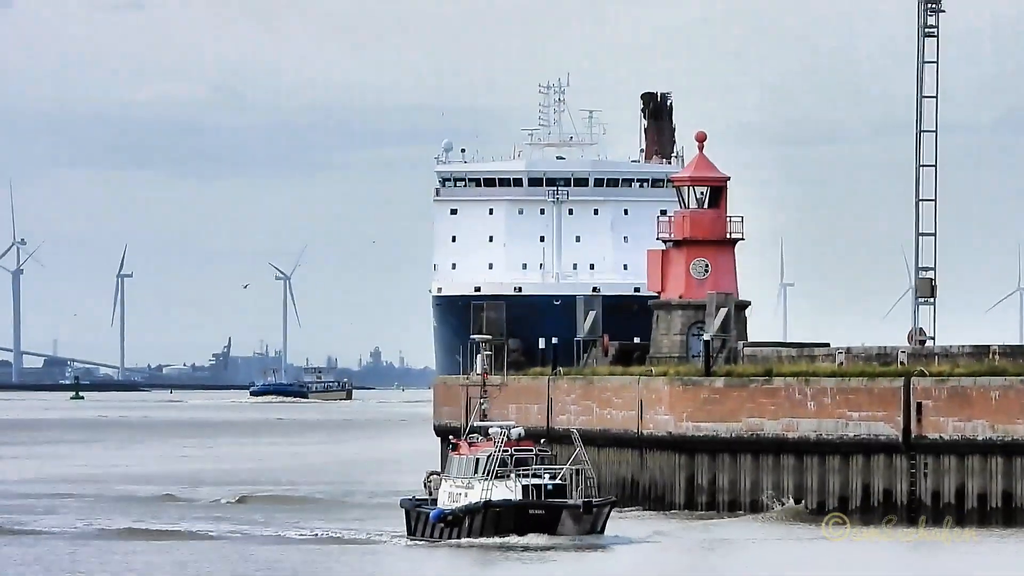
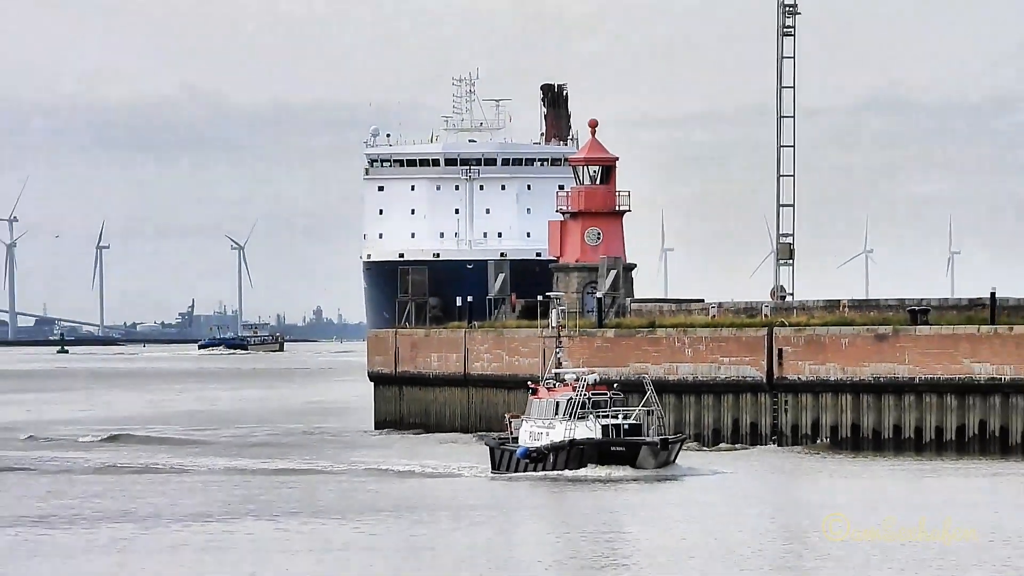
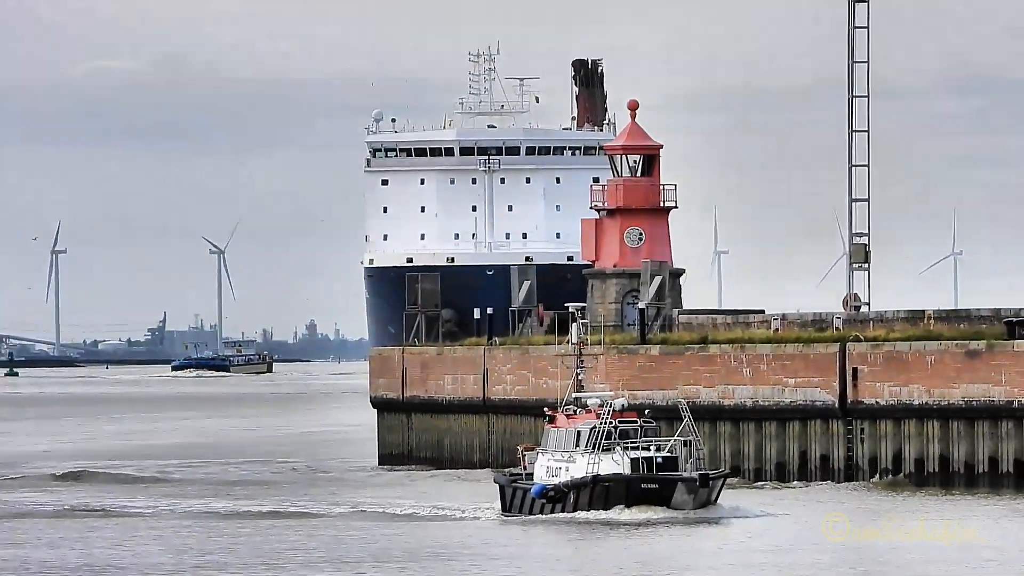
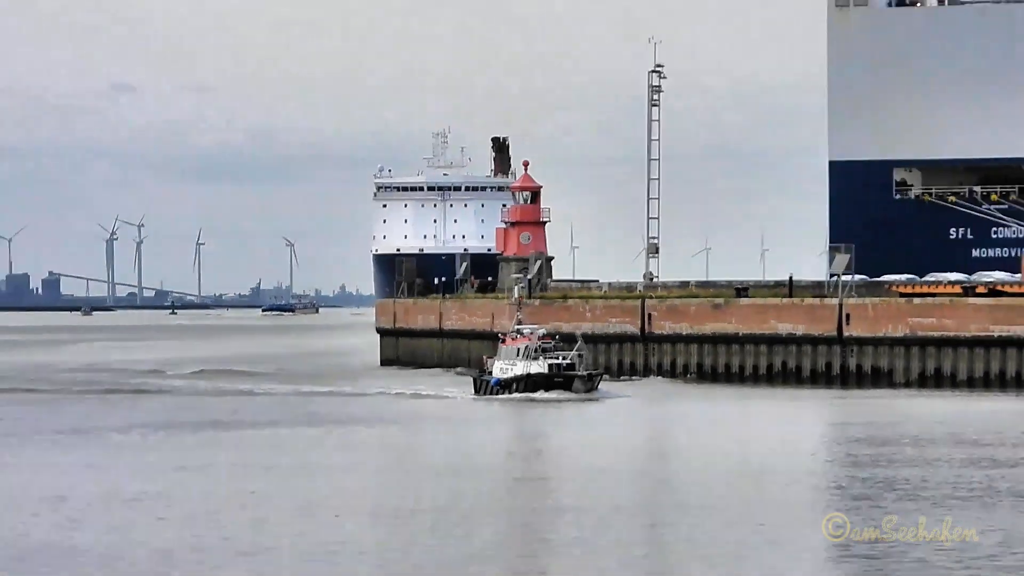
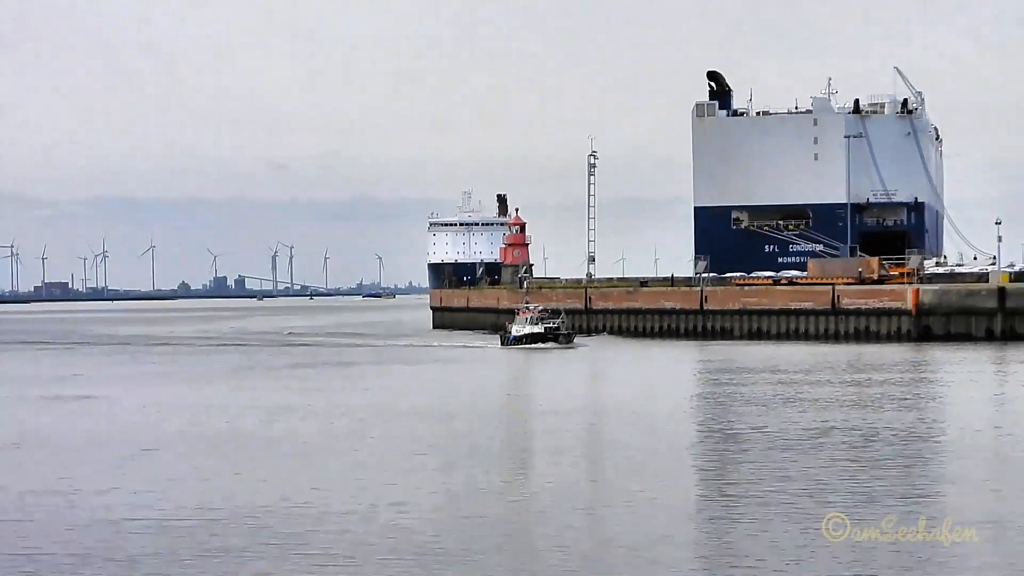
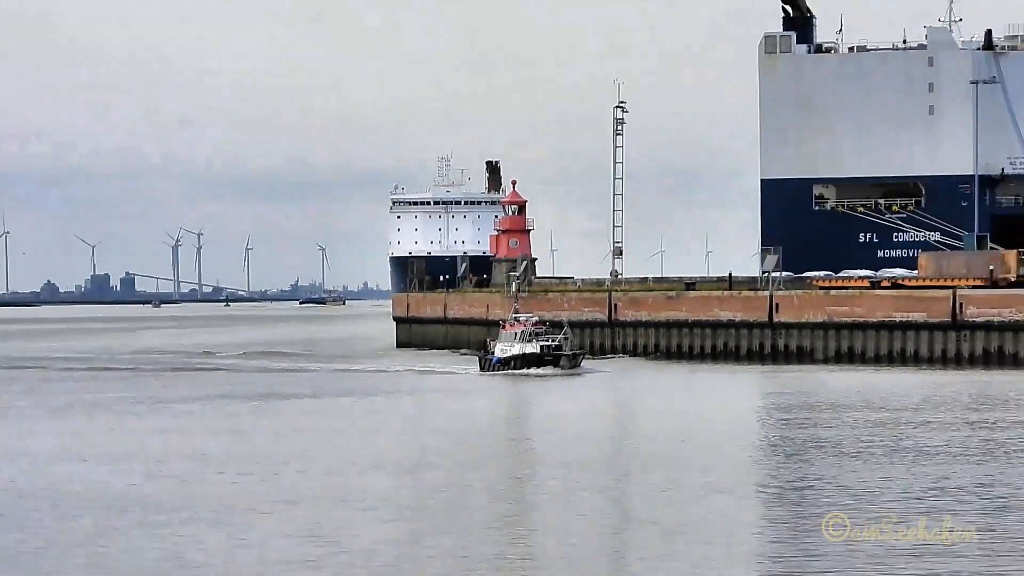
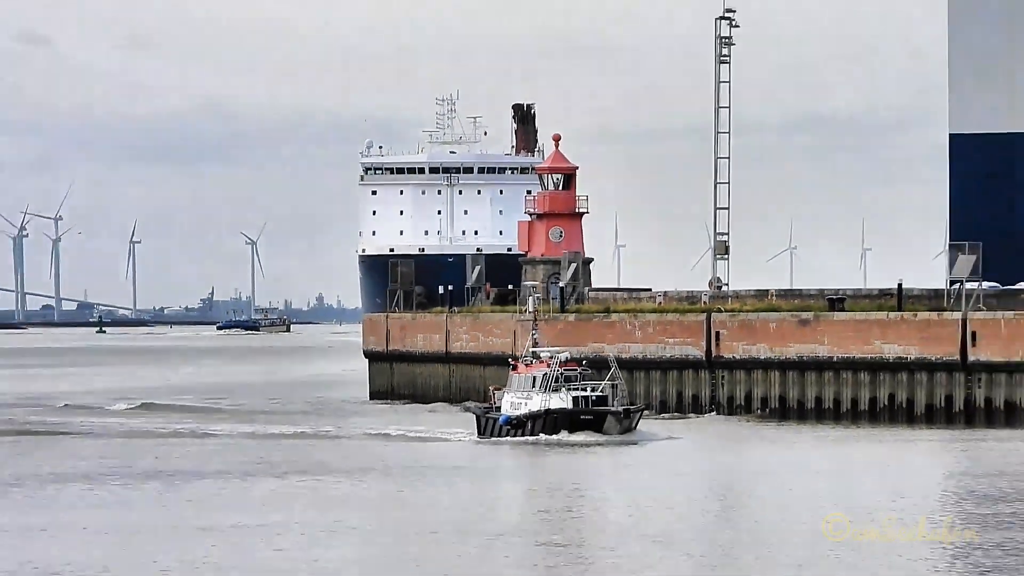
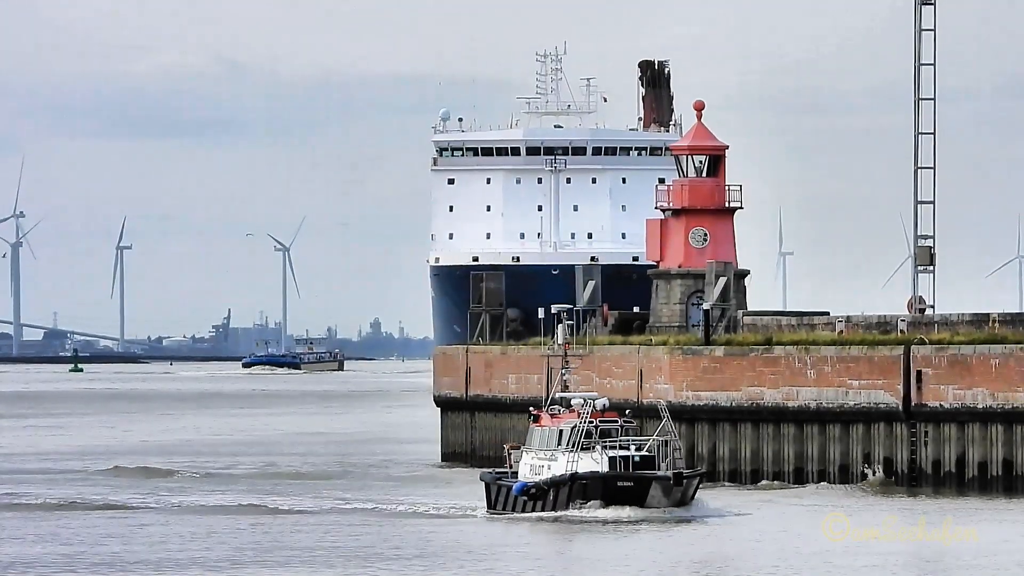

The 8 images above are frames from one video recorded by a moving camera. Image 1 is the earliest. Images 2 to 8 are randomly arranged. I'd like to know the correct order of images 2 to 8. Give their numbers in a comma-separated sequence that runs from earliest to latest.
8, 3, 2, 7, 4, 6, 5
